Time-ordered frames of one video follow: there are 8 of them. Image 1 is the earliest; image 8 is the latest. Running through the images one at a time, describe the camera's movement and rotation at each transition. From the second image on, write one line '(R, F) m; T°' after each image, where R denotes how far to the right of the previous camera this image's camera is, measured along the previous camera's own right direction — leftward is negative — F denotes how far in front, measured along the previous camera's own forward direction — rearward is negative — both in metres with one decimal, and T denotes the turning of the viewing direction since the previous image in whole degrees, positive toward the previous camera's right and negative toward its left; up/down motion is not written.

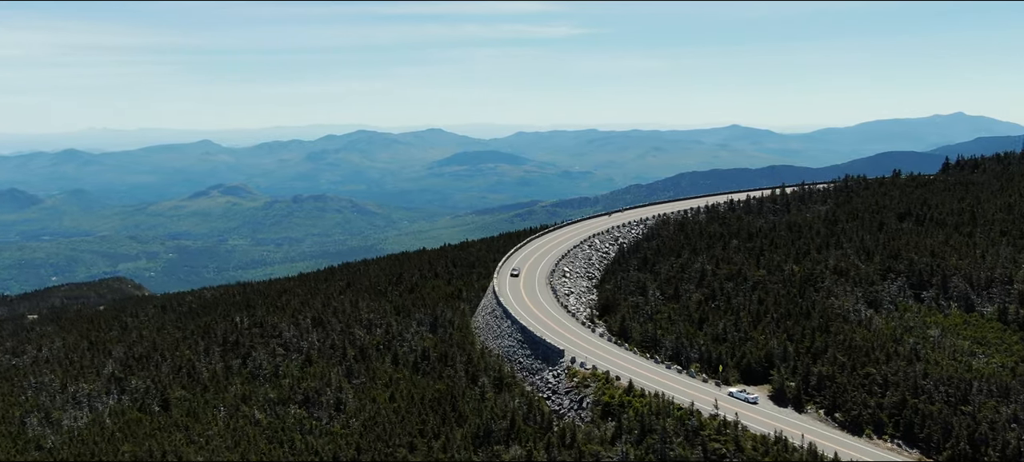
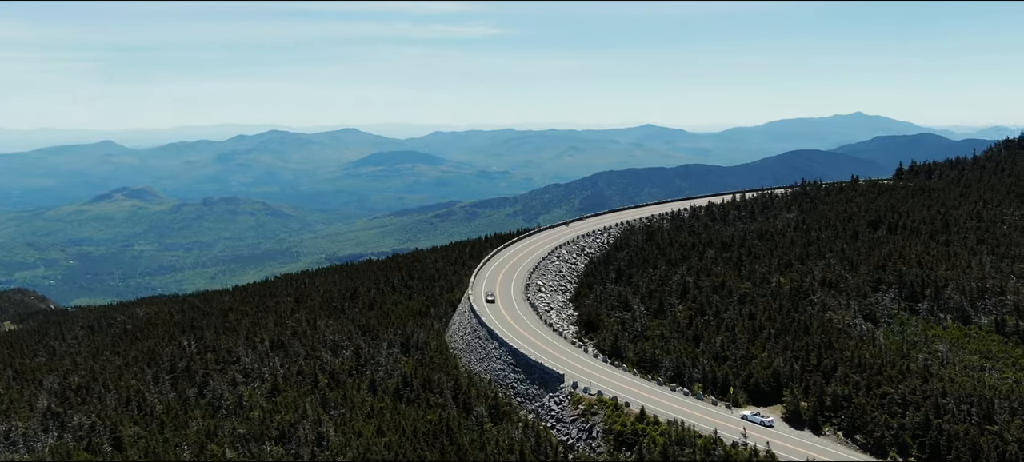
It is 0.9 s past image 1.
(-4.6, +3.2) m; +6°
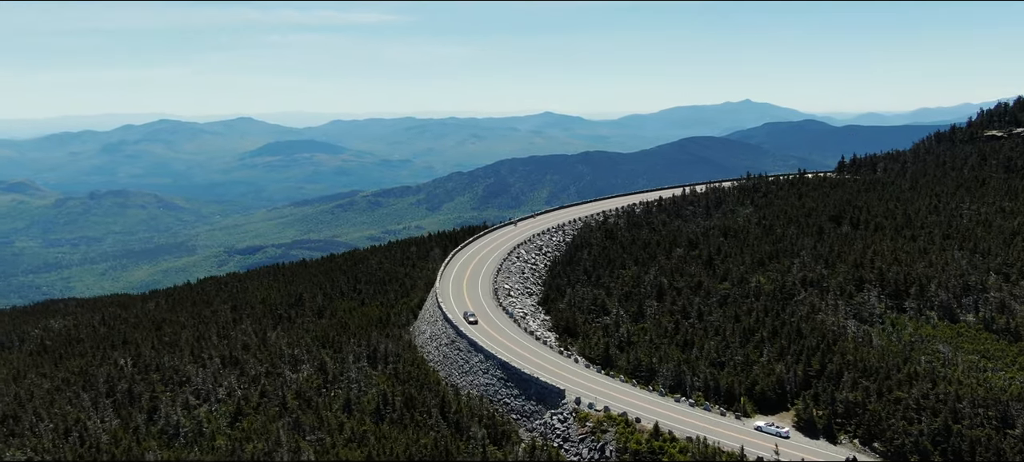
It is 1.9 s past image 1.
(-5.3, +3.3) m; +7°
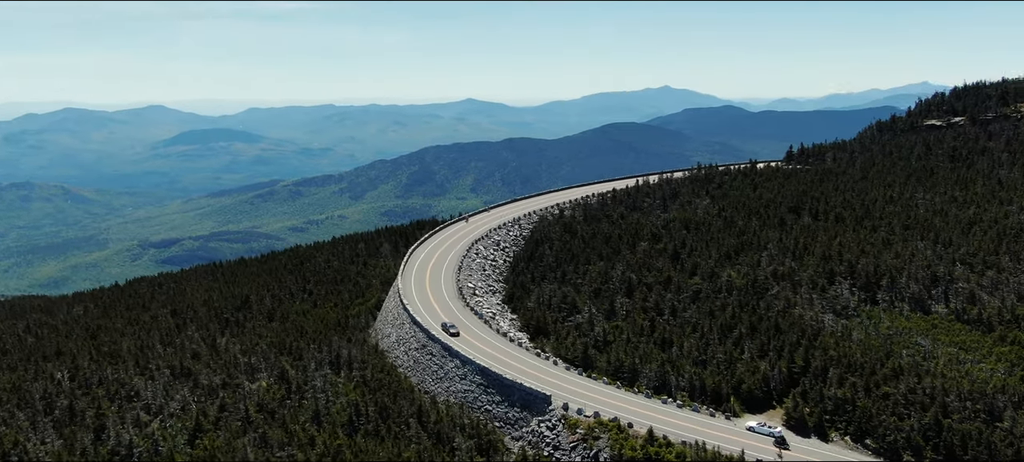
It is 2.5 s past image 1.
(-3.1, +2.1) m; +5°
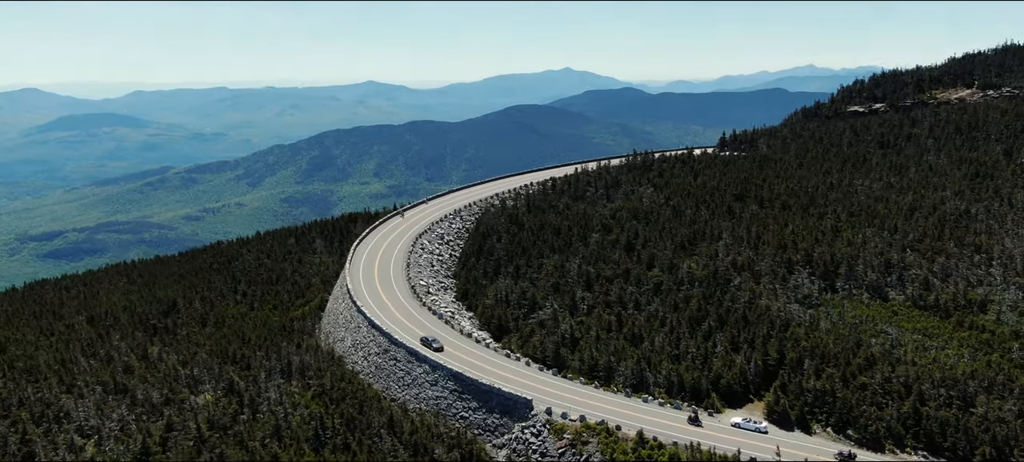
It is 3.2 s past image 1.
(-3.9, +2.1) m; +7°
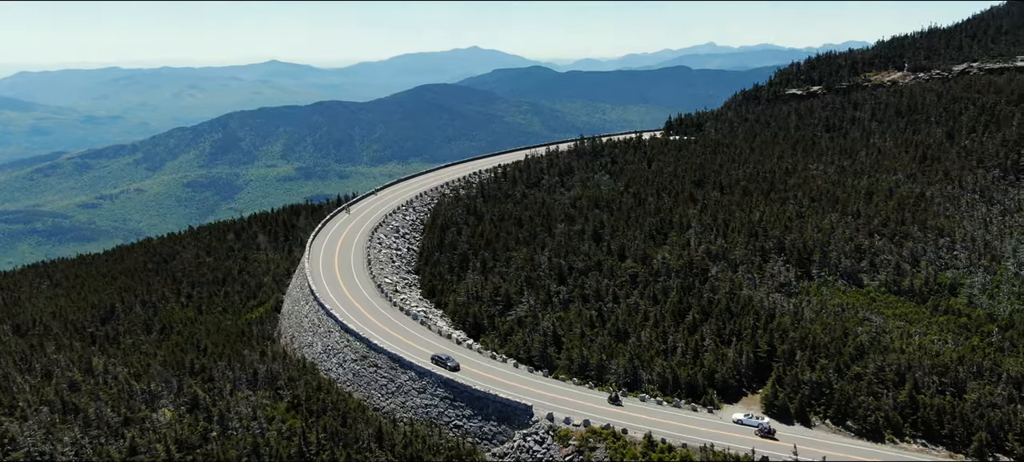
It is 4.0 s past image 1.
(-4.3, +2.1) m; +6°
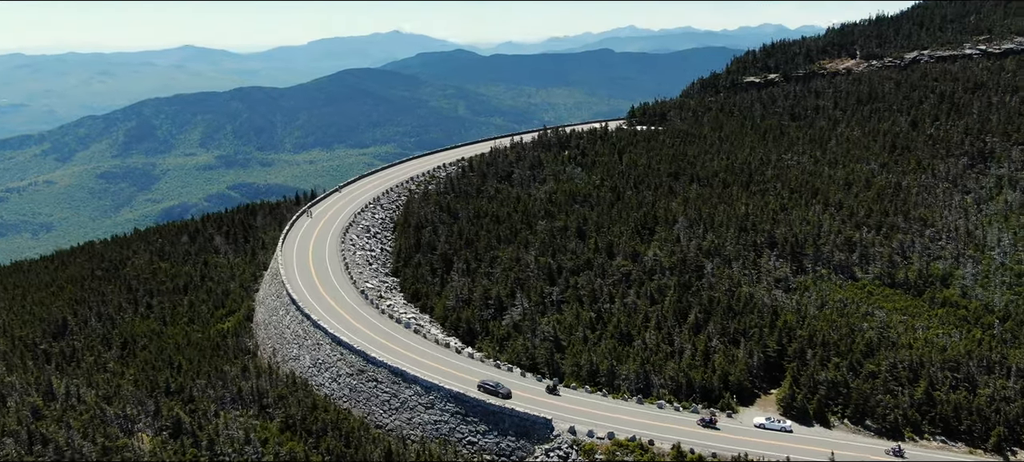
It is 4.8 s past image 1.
(-4.4, +2.2) m; +5°
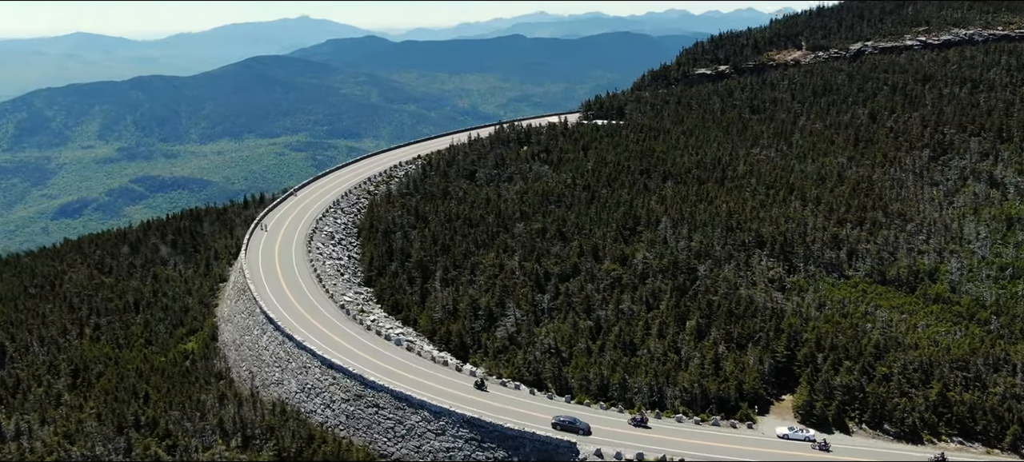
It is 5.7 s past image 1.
(-4.8, +2.7) m; +6°
